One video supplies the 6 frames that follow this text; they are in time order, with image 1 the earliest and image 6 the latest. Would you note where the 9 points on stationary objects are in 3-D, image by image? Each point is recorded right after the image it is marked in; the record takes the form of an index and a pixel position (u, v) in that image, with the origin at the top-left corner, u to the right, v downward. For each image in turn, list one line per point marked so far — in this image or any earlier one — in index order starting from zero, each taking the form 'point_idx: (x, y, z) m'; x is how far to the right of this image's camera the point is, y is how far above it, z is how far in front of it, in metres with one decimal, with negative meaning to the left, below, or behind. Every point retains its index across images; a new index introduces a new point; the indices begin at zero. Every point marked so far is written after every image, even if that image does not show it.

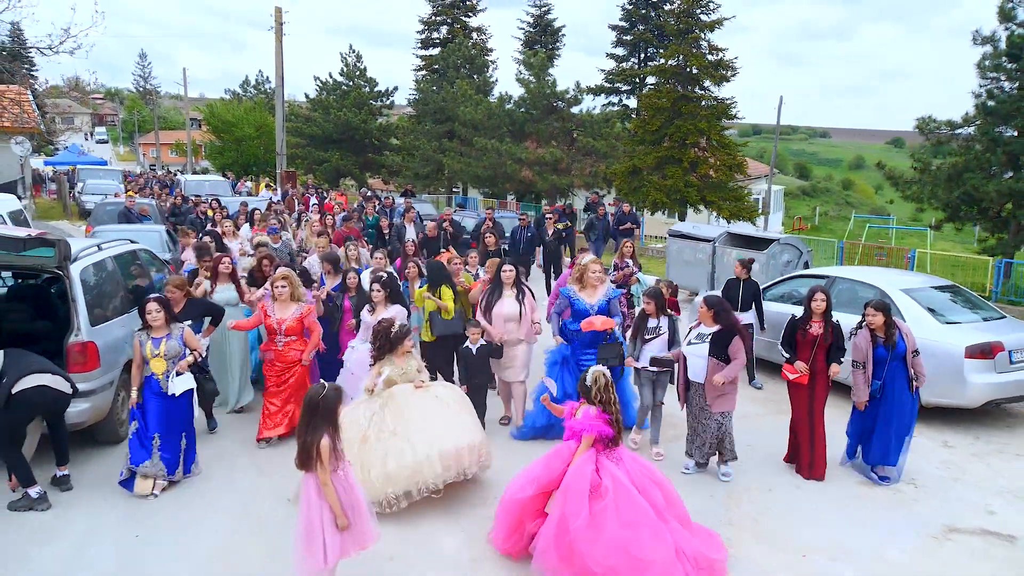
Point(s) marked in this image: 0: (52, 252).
0: (-3.3, +0.3, +5.7) m
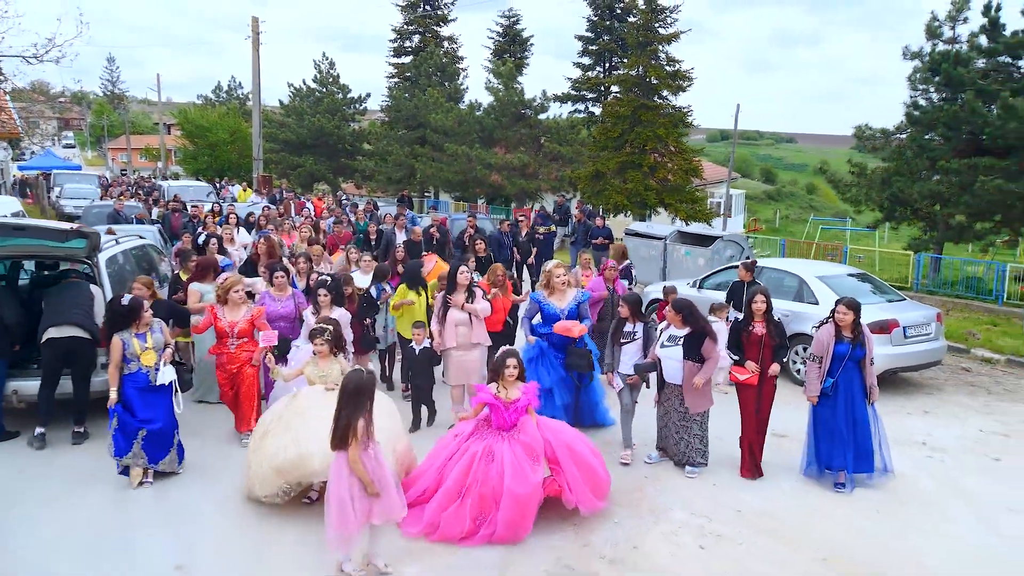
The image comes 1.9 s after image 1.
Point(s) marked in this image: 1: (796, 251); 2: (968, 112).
0: (-3.6, +0.4, +6.6) m
1: (+6.7, +0.9, +18.8) m
2: (+8.0, +3.1, +13.8) m
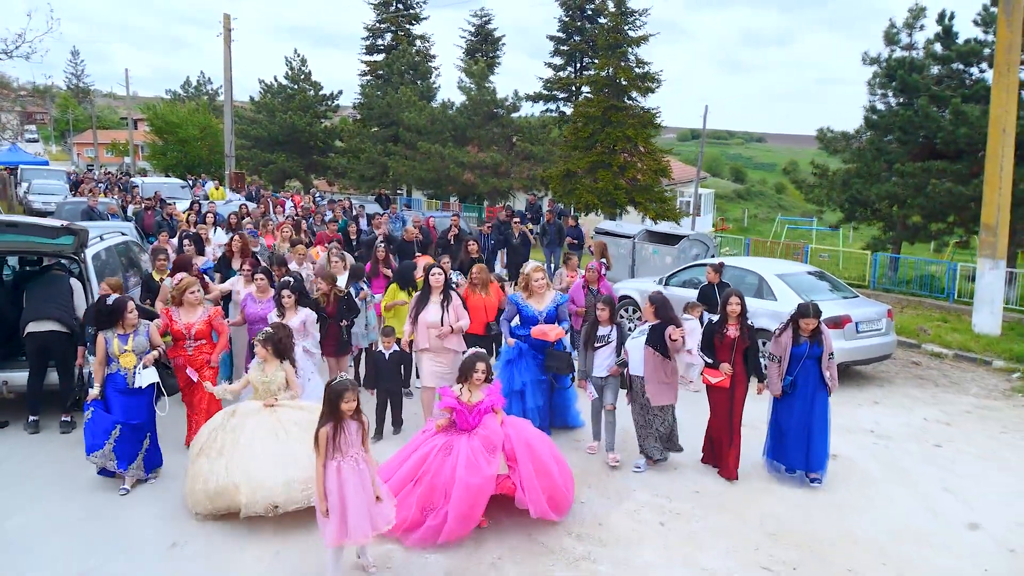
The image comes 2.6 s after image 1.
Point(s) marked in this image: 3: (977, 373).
0: (-3.8, +0.4, +6.8) m
1: (+6.1, +1.0, +19.3) m
2: (+7.5, +3.1, +14.4) m
3: (+5.7, -1.0, +9.7) m
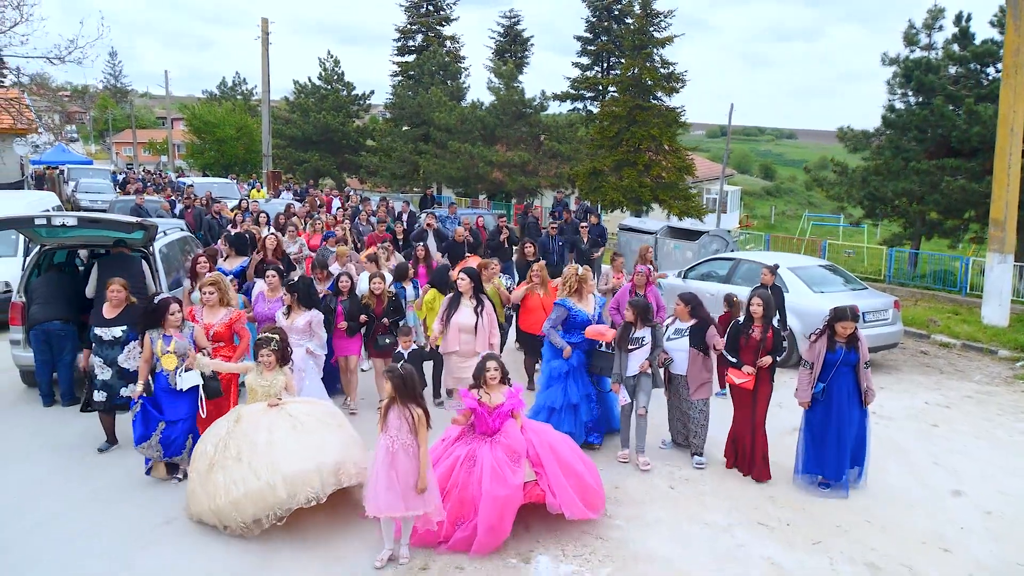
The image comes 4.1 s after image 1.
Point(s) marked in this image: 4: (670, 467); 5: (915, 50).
0: (-3.6, +0.5, +7.6) m
1: (+6.8, +1.1, +19.7) m
2: (+8.0, +3.3, +14.8) m
3: (+6.1, -0.9, +10.1) m
4: (+1.3, -1.5, +6.6) m
5: (+8.7, +5.2, +17.0) m
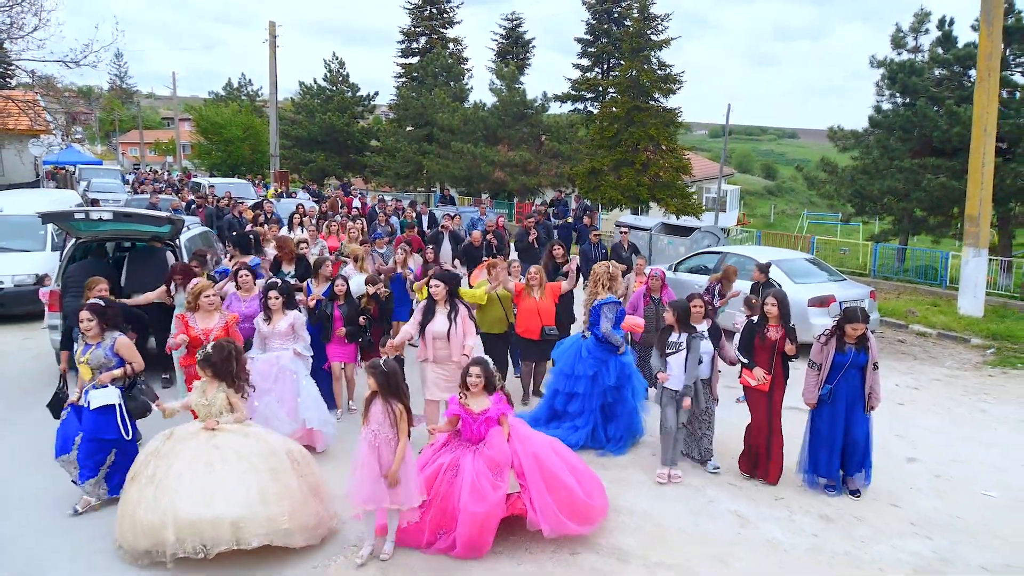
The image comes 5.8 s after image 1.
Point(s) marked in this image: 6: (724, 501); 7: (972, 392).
0: (-3.6, +0.6, +8.3) m
1: (+6.8, +1.2, +20.3) m
2: (+8.0, +3.4, +15.4) m
3: (+6.1, -0.8, +10.7) m
4: (+1.3, -1.4, +7.2) m
5: (+8.7, +5.3, +17.6) m
6: (+1.6, -1.6, +5.8) m
7: (+5.1, -1.2, +8.8) m
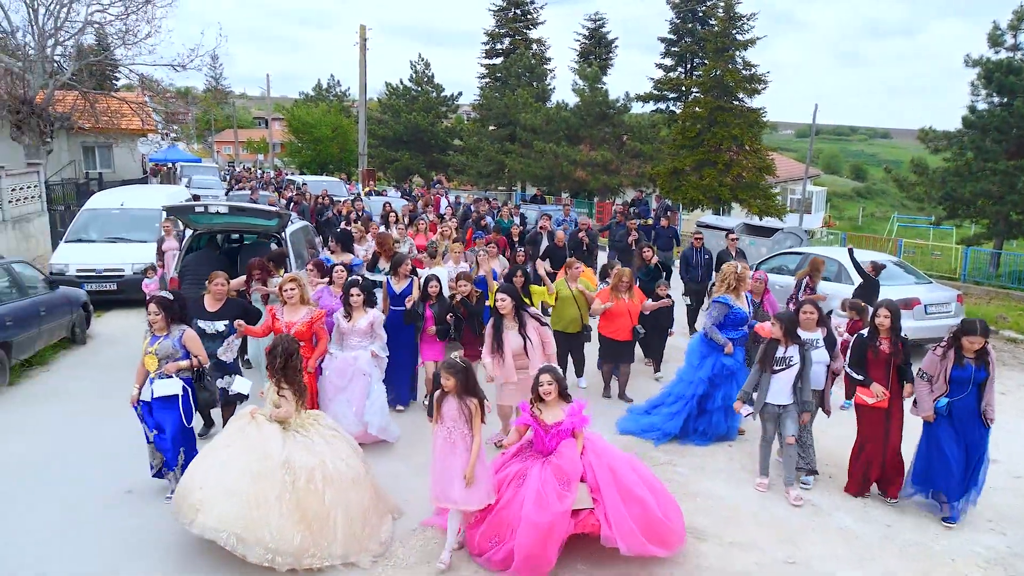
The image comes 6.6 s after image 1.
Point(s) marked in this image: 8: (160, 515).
0: (-2.6, +0.8, +9.0) m
1: (+8.9, +1.1, +20.0) m
2: (+9.7, +3.3, +14.9) m
3: (+7.2, -0.9, +10.5) m
4: (+2.1, -1.4, +7.5) m
5: (+10.6, +5.2, +17.0) m
6: (+2.2, -1.6, +6.0) m
7: (+6.1, -1.2, +8.6) m
8: (-2.6, -1.6, +5.7) m
